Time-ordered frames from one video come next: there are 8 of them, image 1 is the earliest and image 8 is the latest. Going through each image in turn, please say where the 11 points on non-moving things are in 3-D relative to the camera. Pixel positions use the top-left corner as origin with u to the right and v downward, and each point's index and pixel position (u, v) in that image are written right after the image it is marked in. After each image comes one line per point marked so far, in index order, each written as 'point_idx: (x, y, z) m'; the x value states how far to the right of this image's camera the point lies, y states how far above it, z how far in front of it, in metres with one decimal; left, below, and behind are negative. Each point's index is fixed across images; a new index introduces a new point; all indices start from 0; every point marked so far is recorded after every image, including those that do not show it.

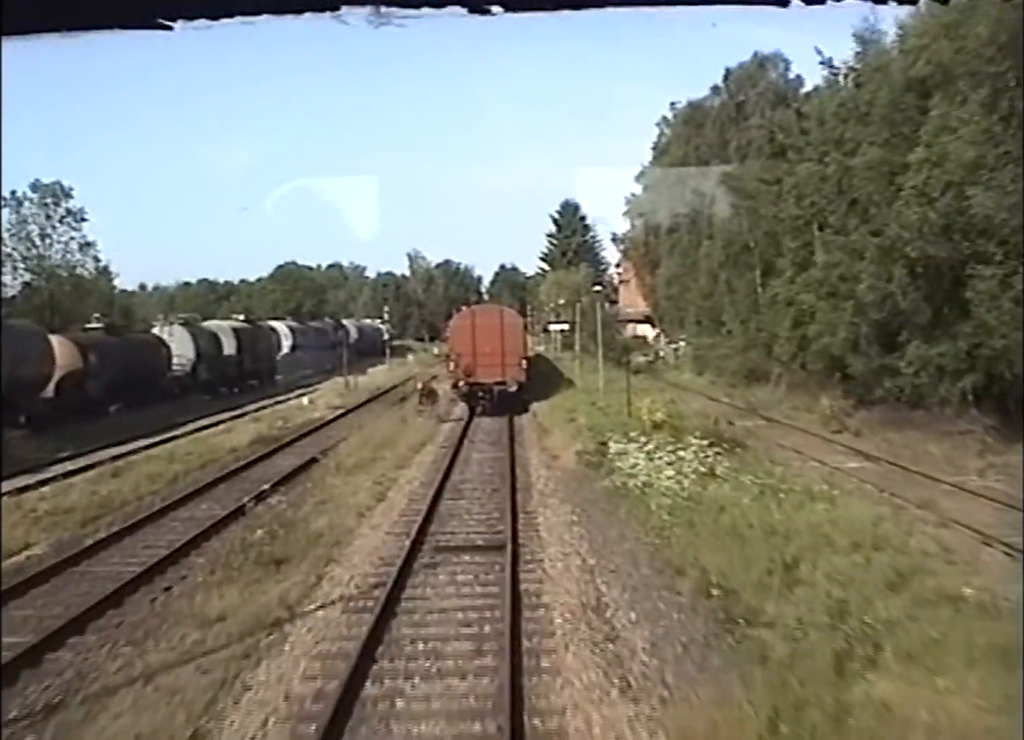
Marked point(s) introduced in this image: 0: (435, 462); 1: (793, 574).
0: (-1.0, -1.2, +20.0) m
1: (+1.9, -1.4, +10.1) m
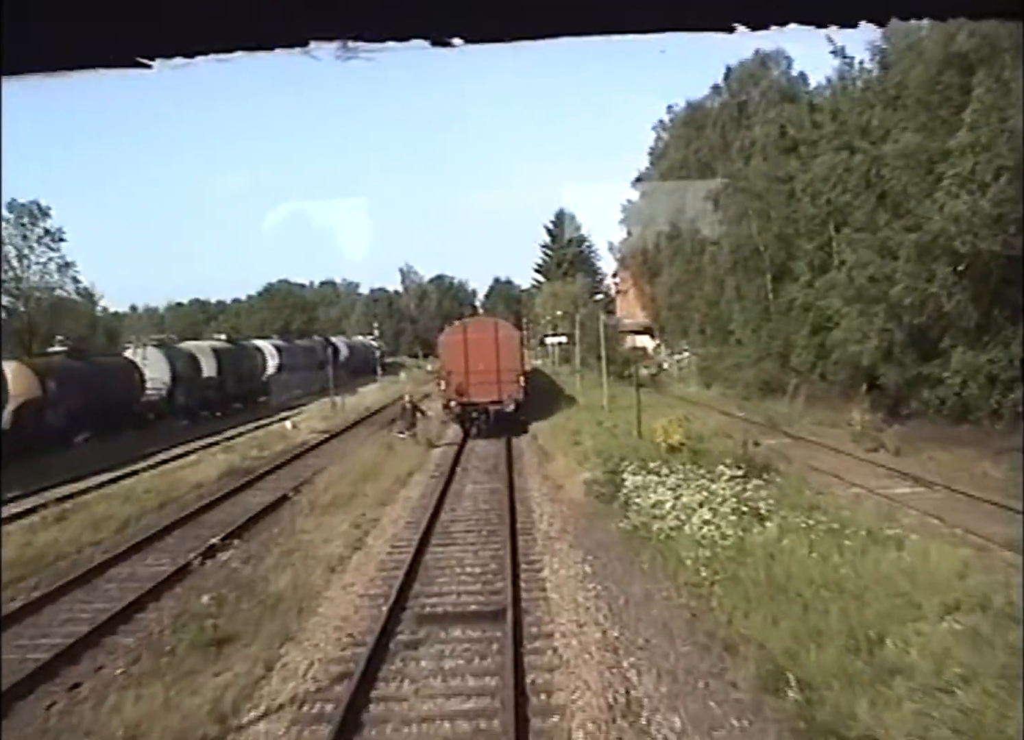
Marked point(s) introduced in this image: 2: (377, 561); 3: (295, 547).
0: (-1.0, -1.4, +17.6) m
1: (+1.9, -1.5, +7.7) m
2: (-1.1, -1.6, +12.4) m
3: (-1.9, -1.6, +13.1) m
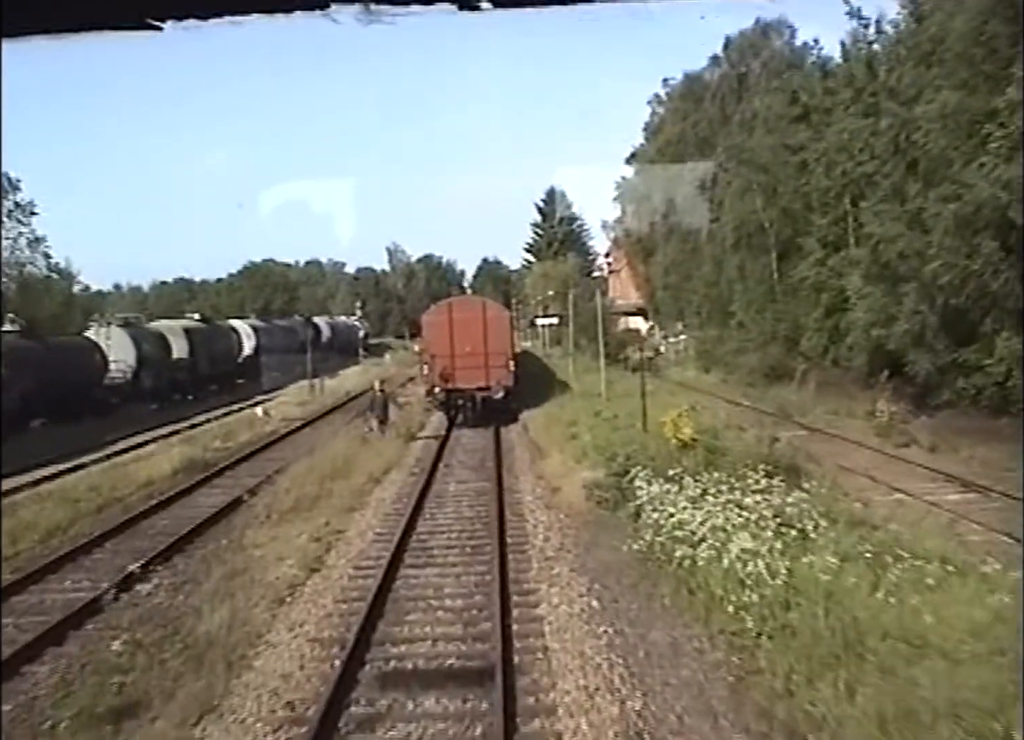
0: (-1.1, -1.3, +15.4) m
1: (+1.9, -1.5, +5.6) m
2: (-1.2, -1.5, +10.3) m
3: (-2.0, -1.5, +10.9) m
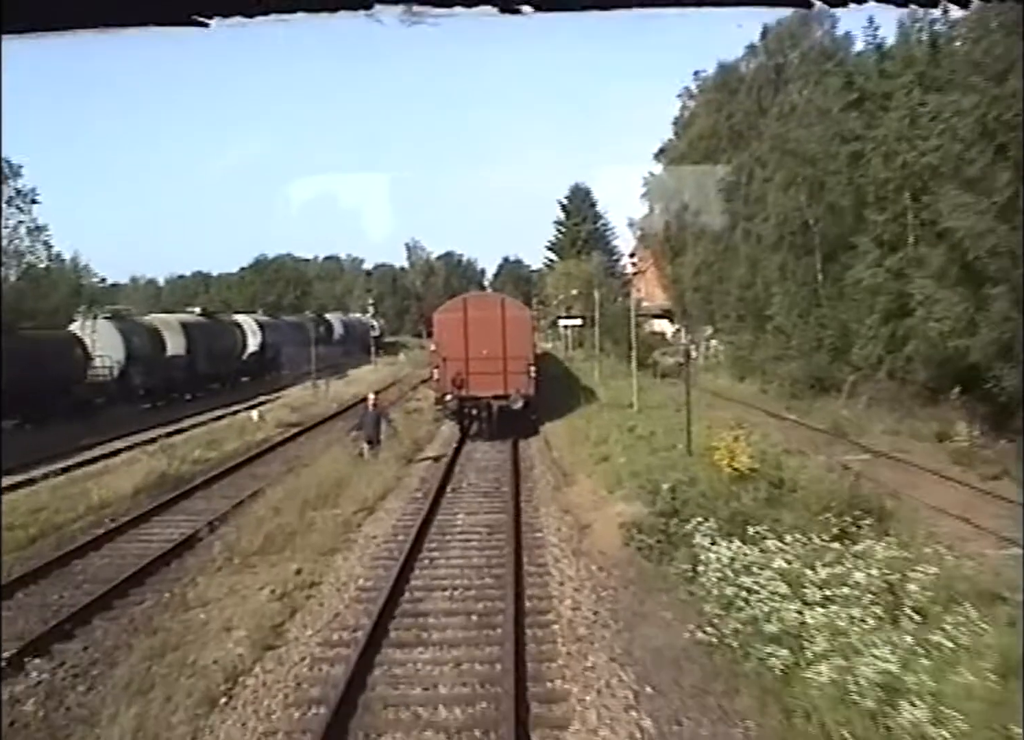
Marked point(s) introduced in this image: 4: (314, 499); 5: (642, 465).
0: (-1.0, -1.4, +12.8) m
1: (+1.9, -1.6, +2.9) m
2: (-1.1, -1.6, +7.6) m
3: (-1.9, -1.5, +8.2) m
4: (-1.9, -1.2, +14.0) m
5: (+1.2, -0.9, +14.5) m
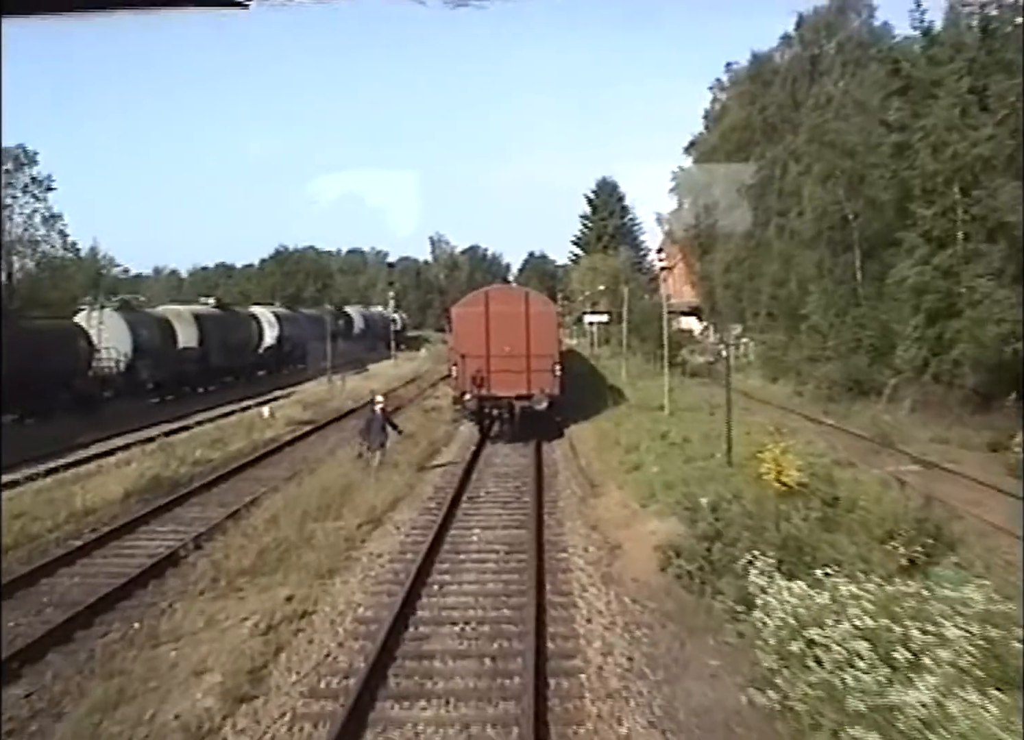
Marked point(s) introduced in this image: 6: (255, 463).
0: (-0.8, -1.4, +11.5) m
1: (+1.9, -1.6, +1.6) m
2: (-1.0, -1.6, +6.4) m
3: (-1.8, -1.5, +7.0) m
4: (-1.7, -1.2, +12.8) m
5: (+1.4, -1.0, +13.2) m
6: (-3.0, -1.1, +17.7) m
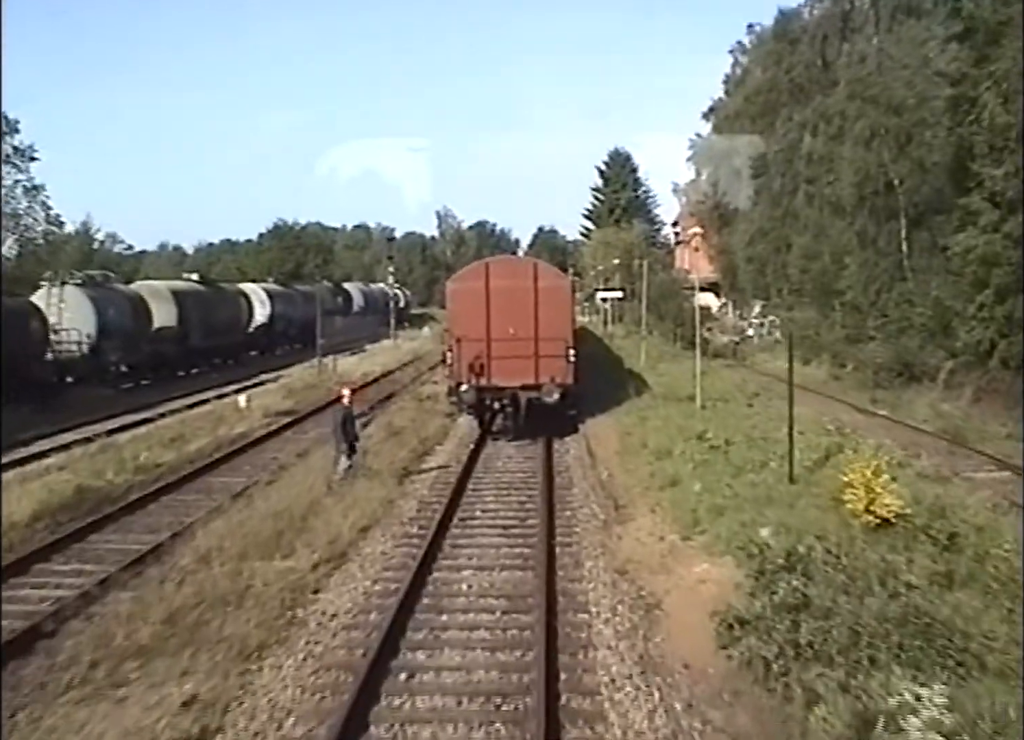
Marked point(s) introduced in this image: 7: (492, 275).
0: (-0.8, -1.3, +8.7) m
1: (+1.8, -1.8, -1.3) m
2: (-1.0, -1.6, +3.5) m
3: (-1.8, -1.5, +4.1) m
4: (-1.6, -1.1, +9.9) m
5: (+1.5, -0.9, +10.3) m
6: (-3.0, -0.9, +14.8) m
7: (-0.2, +1.1, +17.3) m
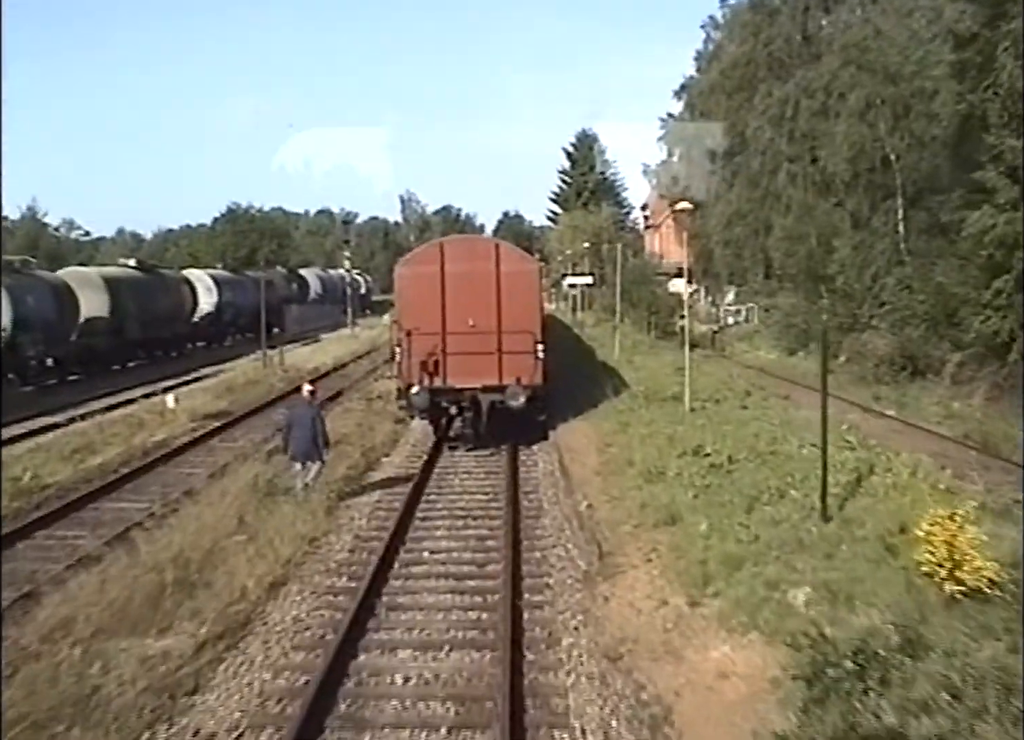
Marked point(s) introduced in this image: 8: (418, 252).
0: (-1.0, -1.4, +6.3) m
1: (+1.9, -1.9, -3.6) m
2: (-1.1, -1.7, +1.1) m
3: (-1.9, -1.6, +1.7) m
4: (-1.9, -1.2, +7.5) m
5: (+1.2, -0.9, +8.0) m
6: (-3.3, -1.0, +12.4) m
7: (-0.6, +1.1, +14.9) m
8: (-0.9, +1.1, +14.7) m
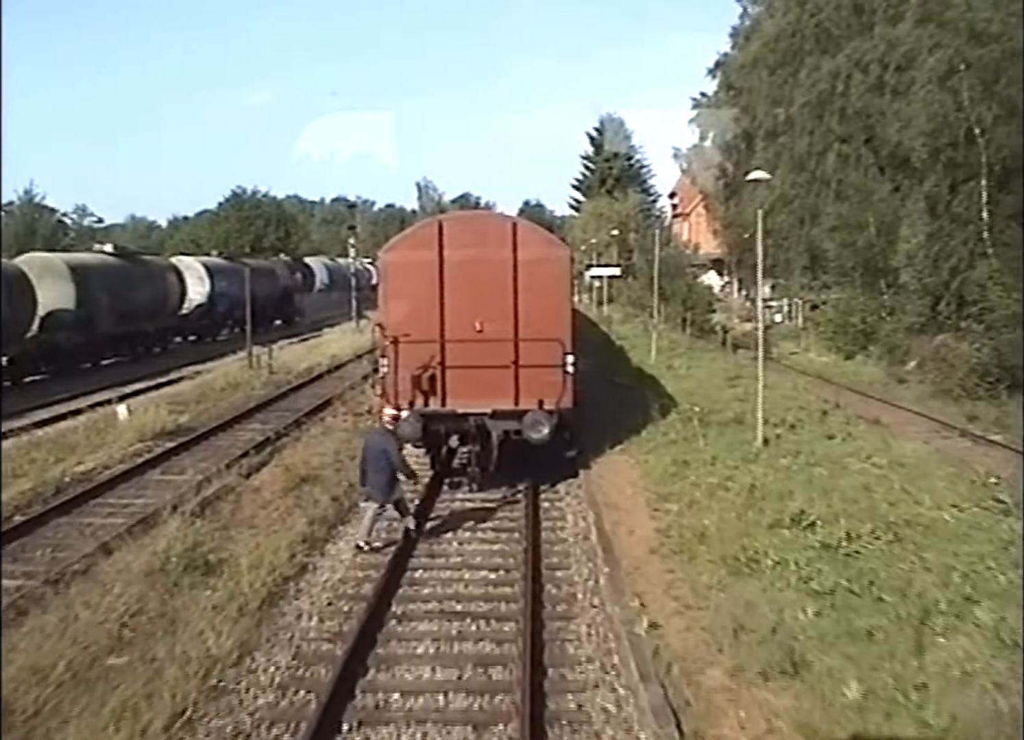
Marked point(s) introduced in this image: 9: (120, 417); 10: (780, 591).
0: (-1.0, -1.6, +2.9) m
1: (+1.8, -2.2, -7.0) m
2: (-1.2, -1.9, -2.3) m
3: (-1.9, -1.8, -1.6) m
4: (-1.8, -1.3, +4.1) m
5: (+1.3, -1.1, +4.6) m
6: (-3.2, -1.1, +9.0) m
7: (-0.5, +1.0, +11.5) m
8: (-0.7, +1.0, +11.3) m
9: (-4.2, -0.5, +15.9) m
10: (+1.2, -1.0, +6.5) m
